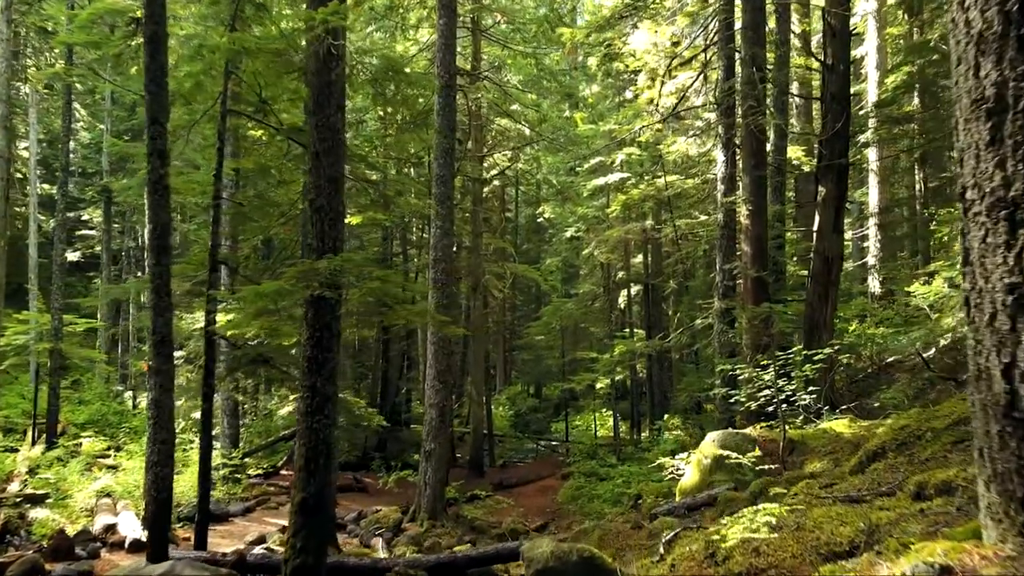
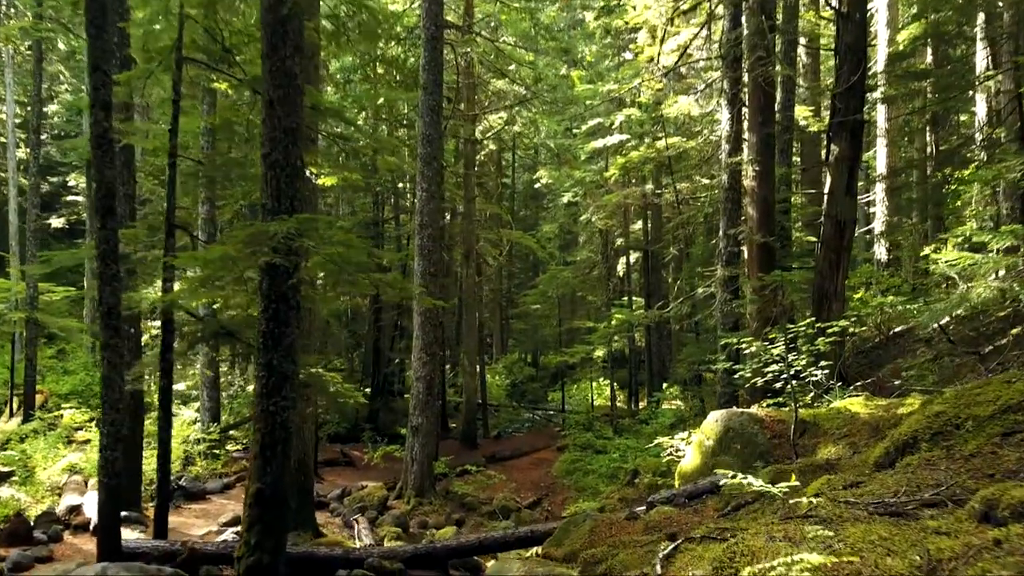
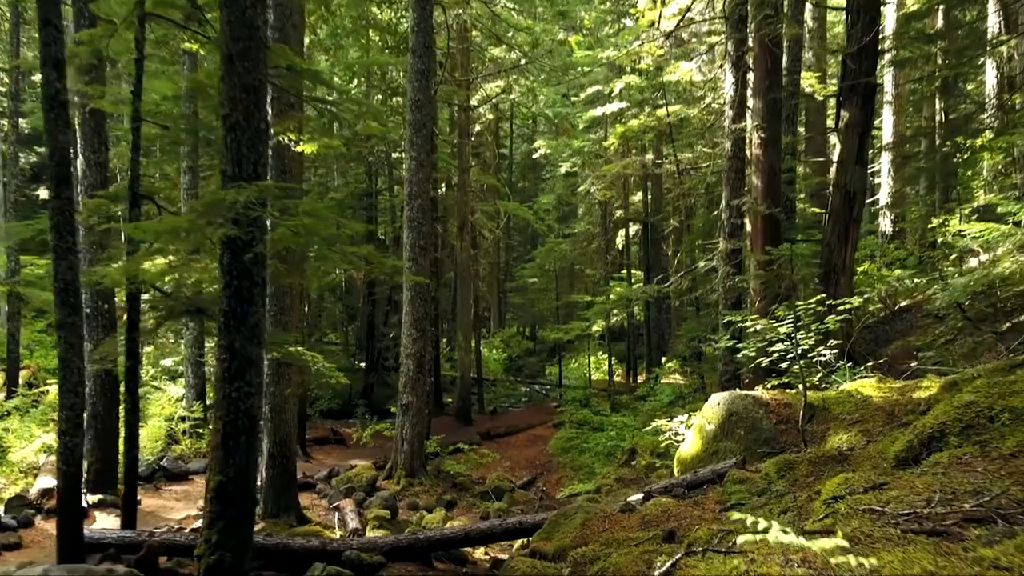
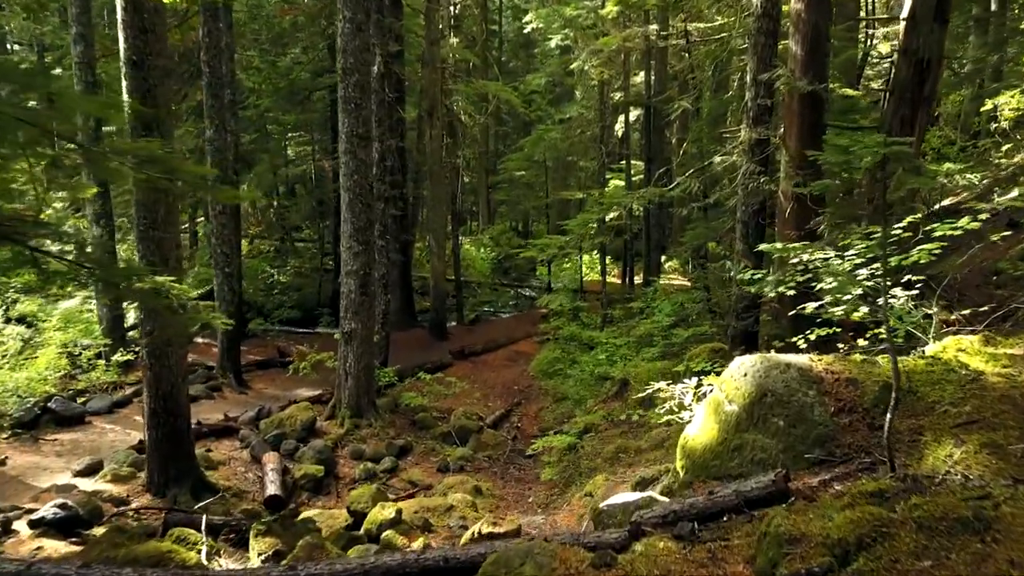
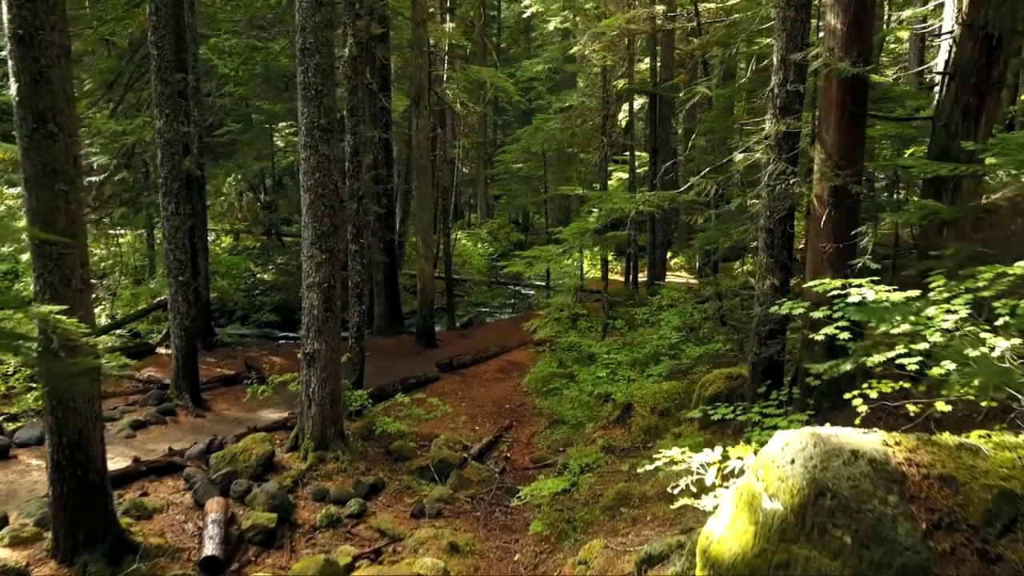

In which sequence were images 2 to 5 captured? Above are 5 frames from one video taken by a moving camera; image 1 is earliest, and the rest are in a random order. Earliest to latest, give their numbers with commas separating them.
2, 3, 4, 5
